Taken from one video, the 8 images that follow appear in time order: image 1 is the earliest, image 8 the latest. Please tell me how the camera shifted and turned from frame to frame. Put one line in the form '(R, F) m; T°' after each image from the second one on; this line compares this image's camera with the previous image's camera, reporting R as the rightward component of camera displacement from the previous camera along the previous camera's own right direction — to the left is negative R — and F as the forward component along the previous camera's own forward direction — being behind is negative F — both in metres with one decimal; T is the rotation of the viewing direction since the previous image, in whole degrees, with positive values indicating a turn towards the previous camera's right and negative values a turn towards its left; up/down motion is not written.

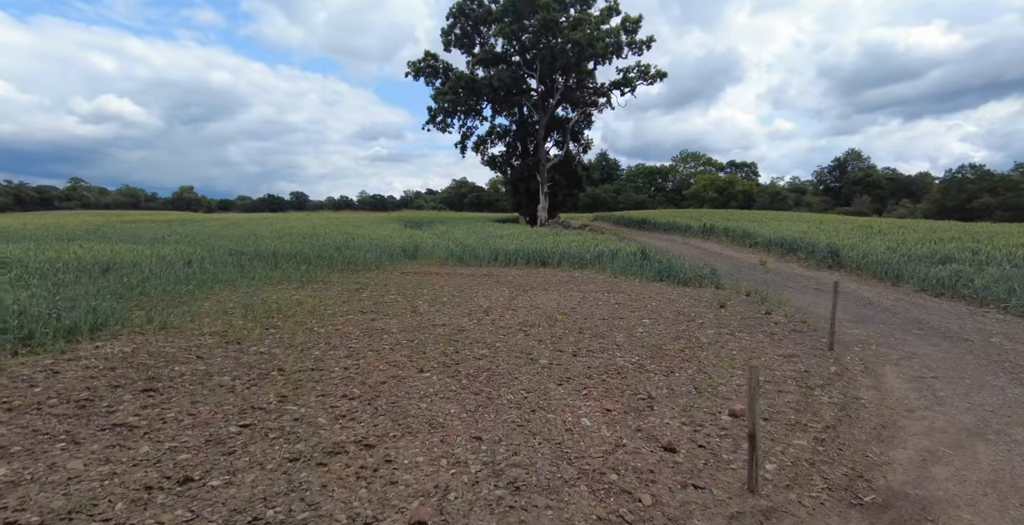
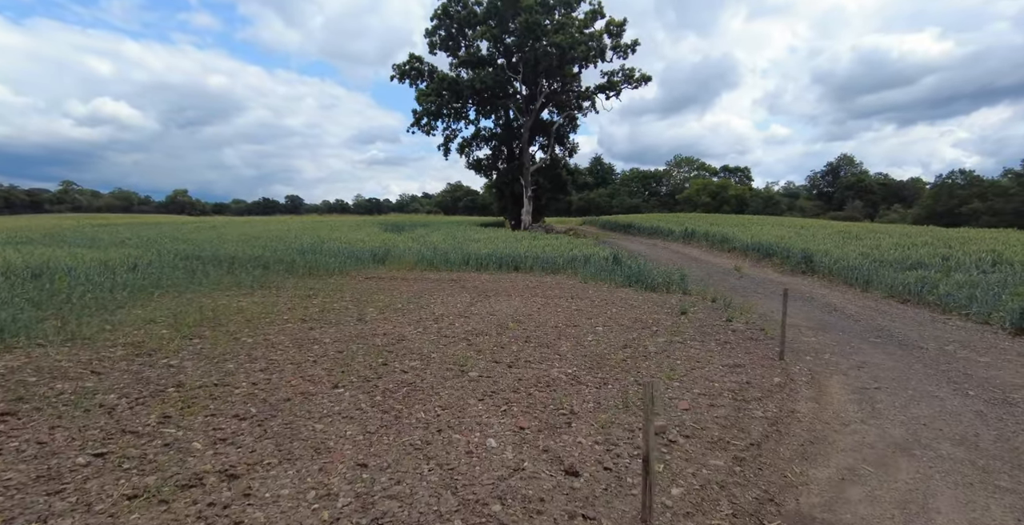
(+0.5, +0.1) m; +1°
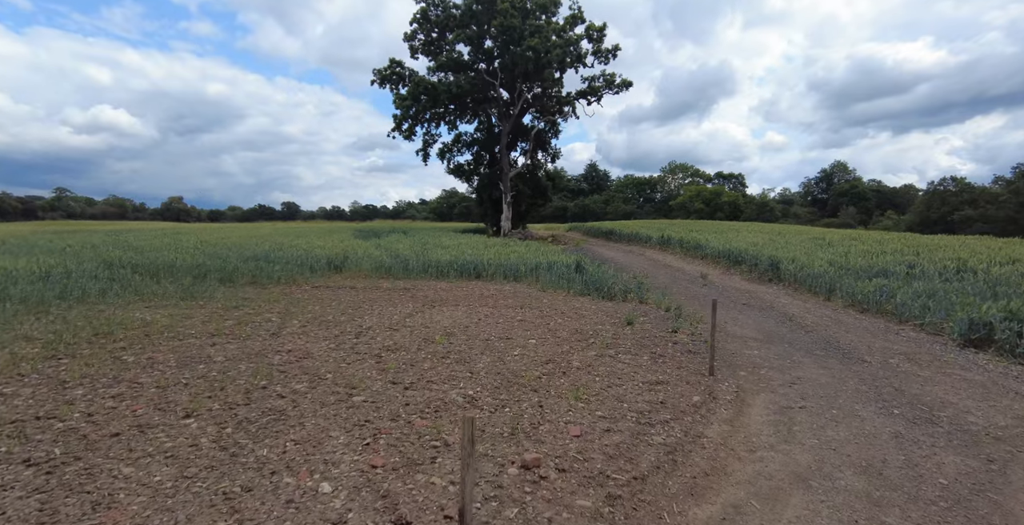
(+0.8, +0.3) m; +2°
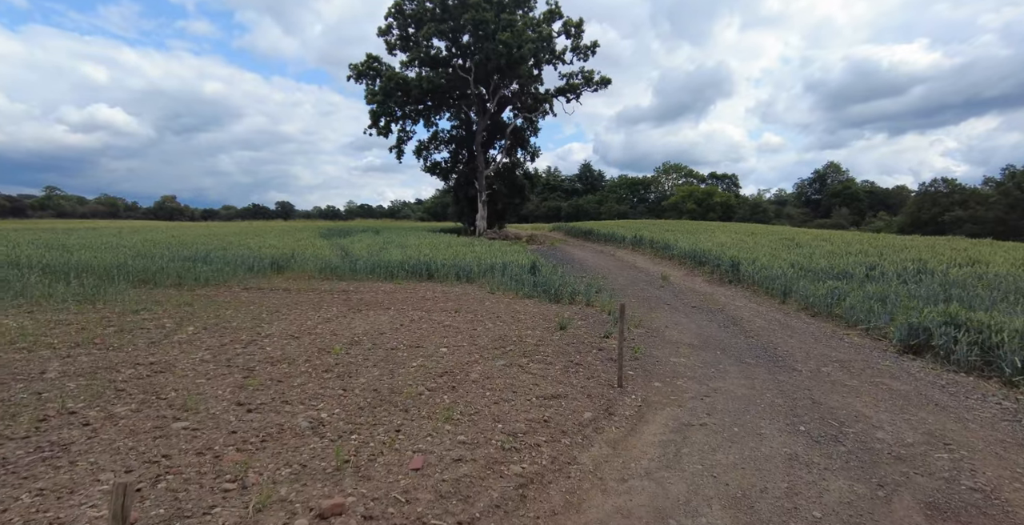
(+1.0, +0.4) m; +2°
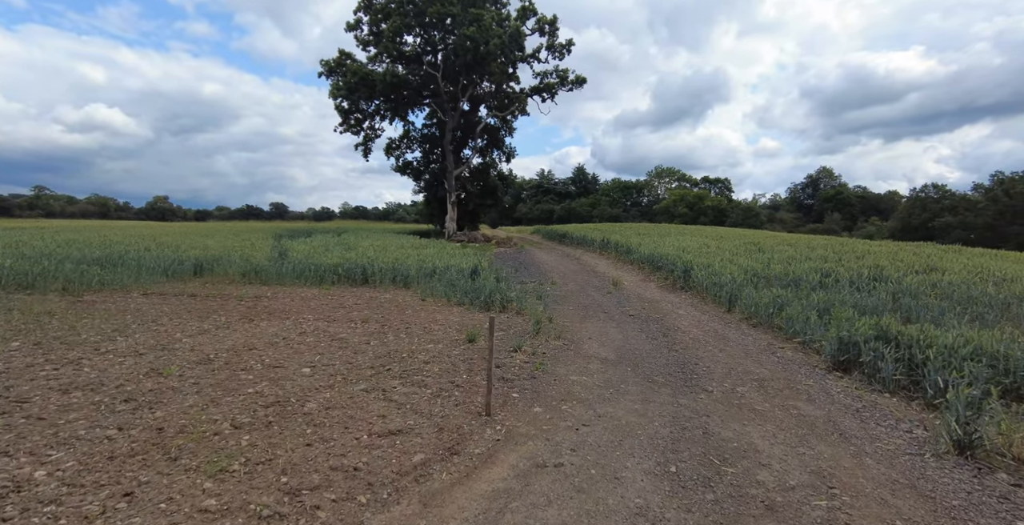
(+1.3, +0.6) m; +2°
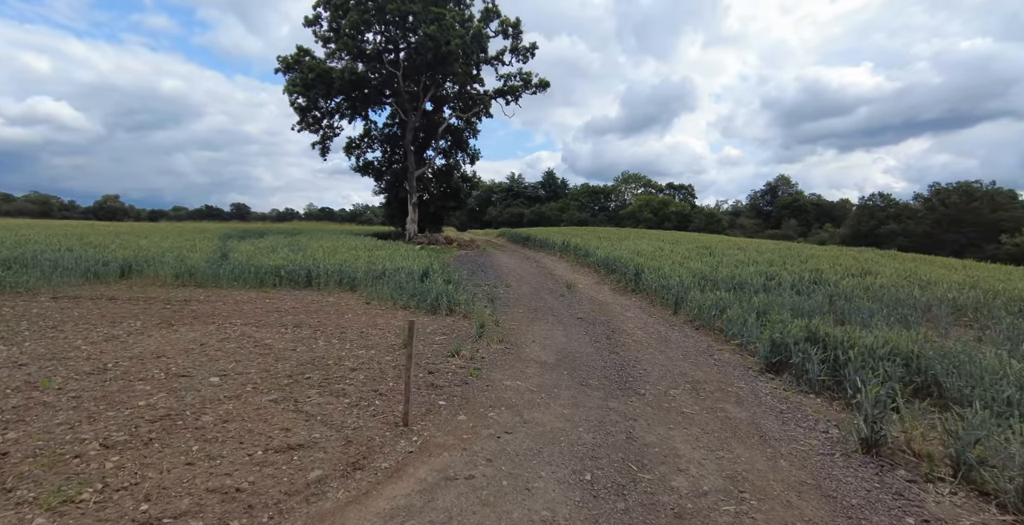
(+0.5, +0.2) m; +4°
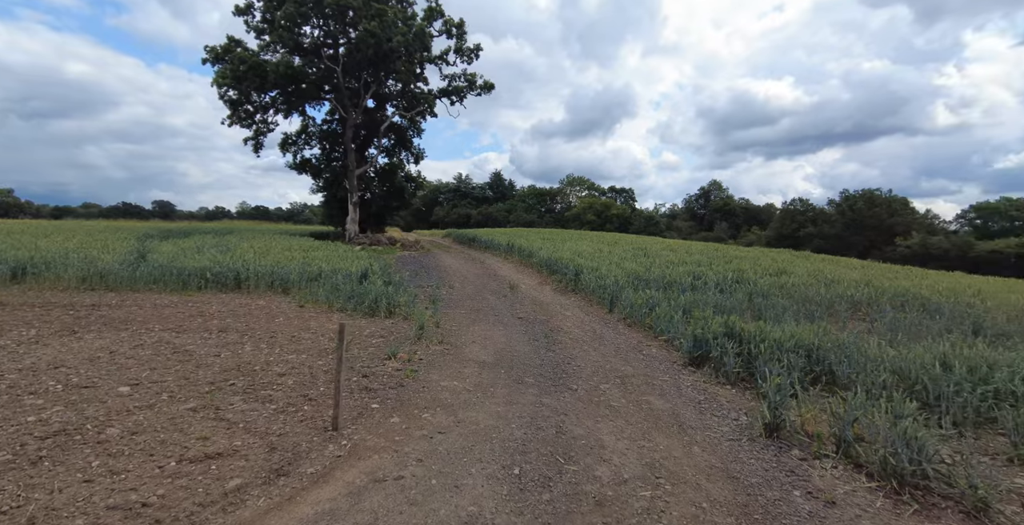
(+0.1, -0.1) m; +7°
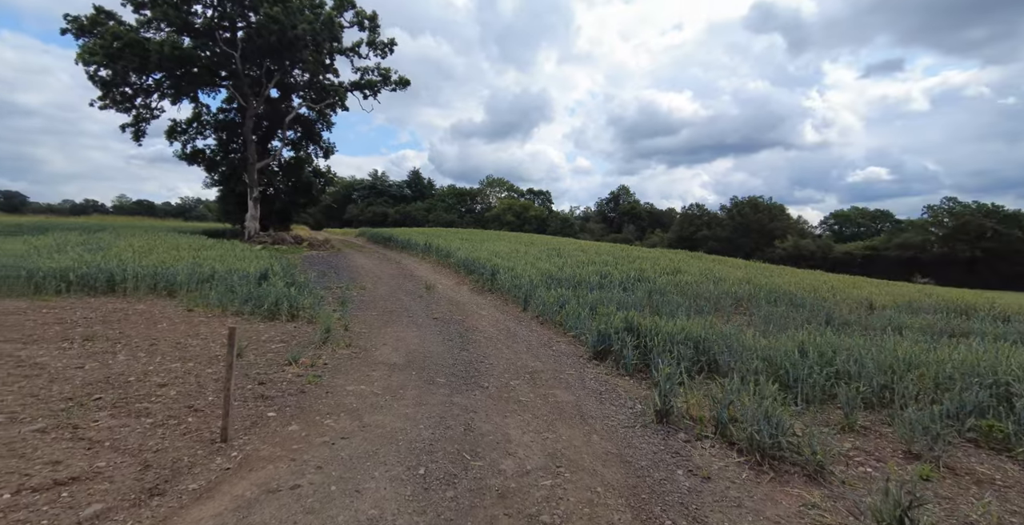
(+0.1, -0.1) m; +10°
